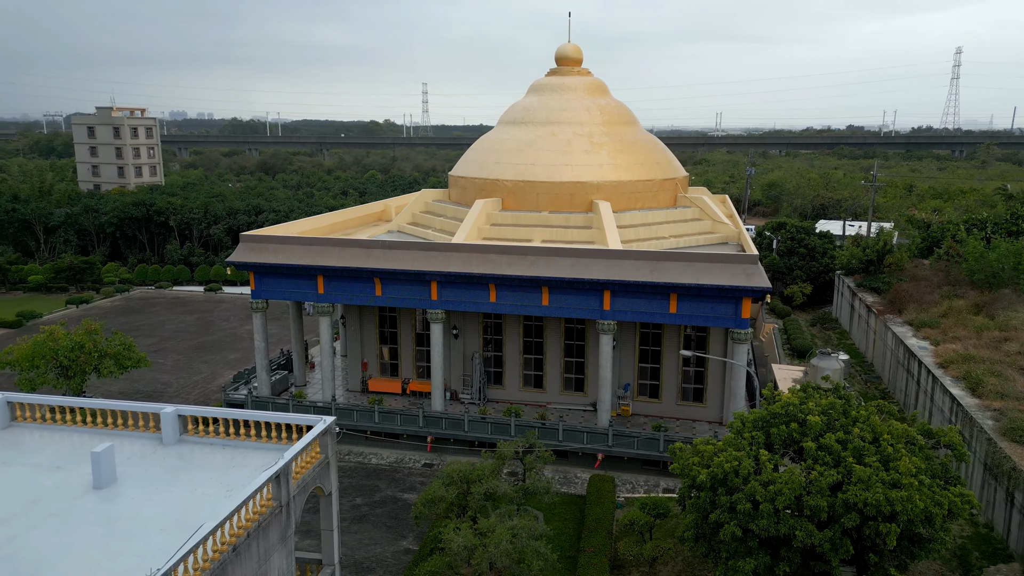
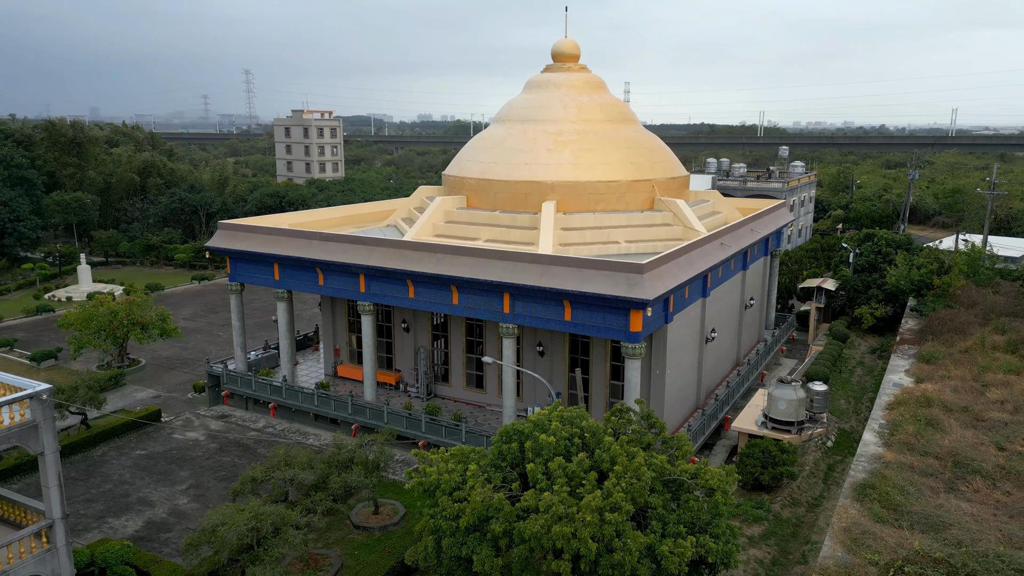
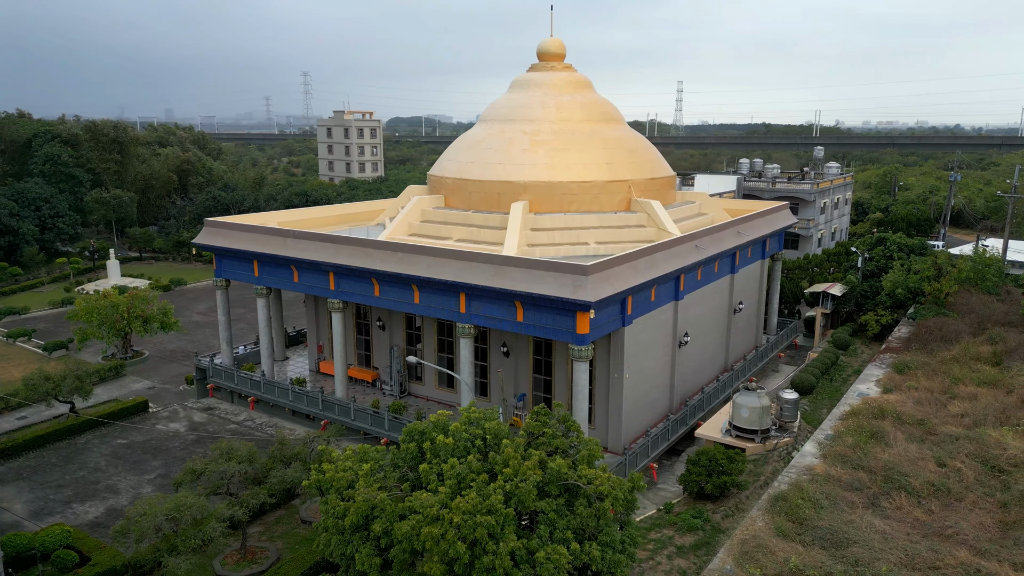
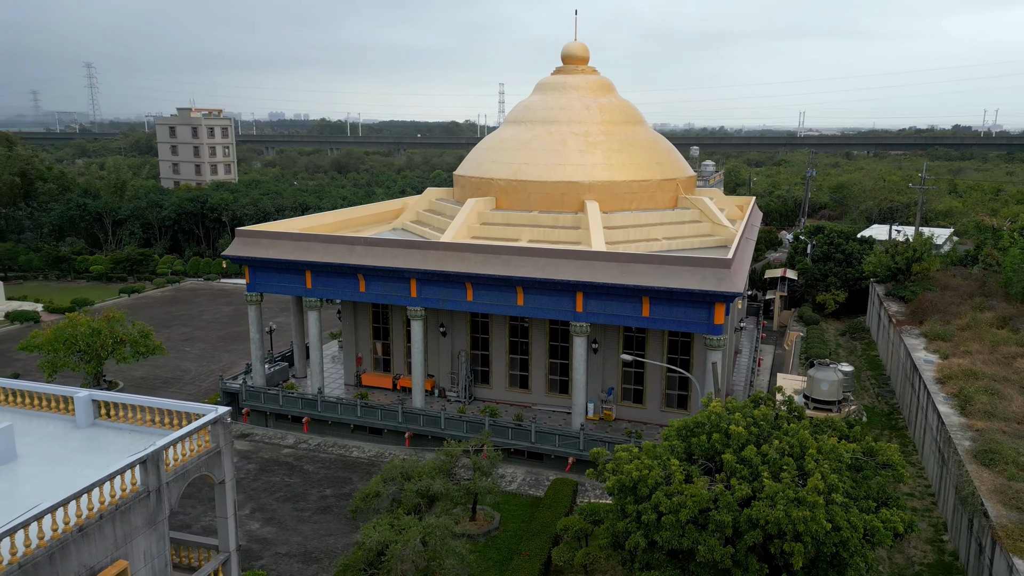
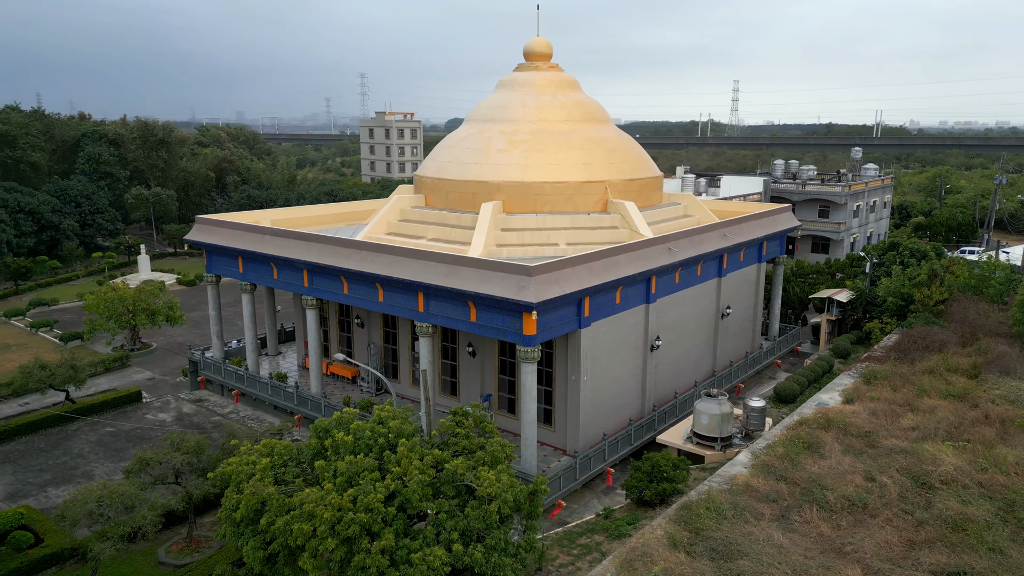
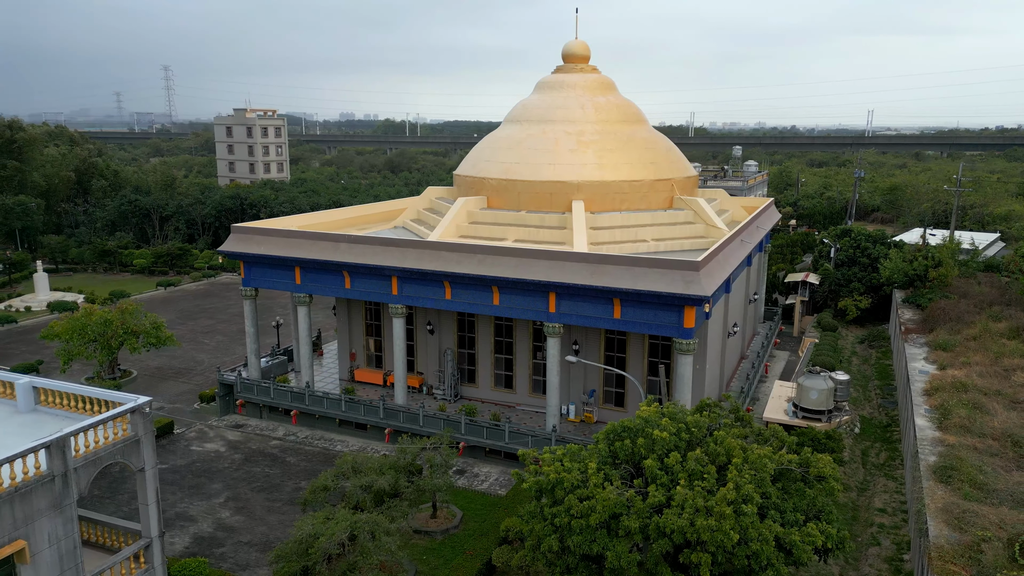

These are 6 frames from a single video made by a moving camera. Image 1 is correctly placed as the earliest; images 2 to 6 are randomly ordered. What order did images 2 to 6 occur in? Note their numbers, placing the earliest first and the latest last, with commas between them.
4, 6, 2, 3, 5
